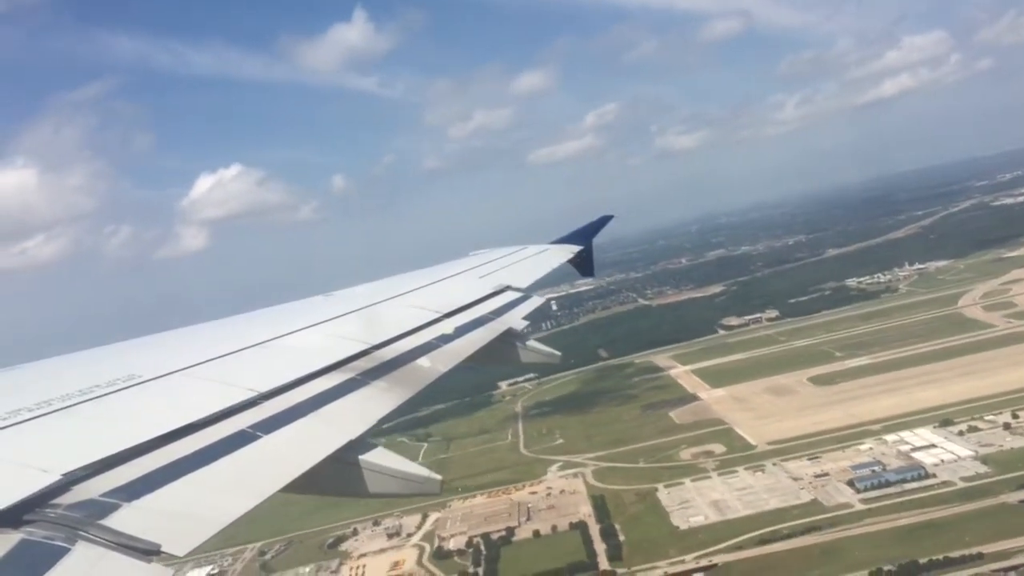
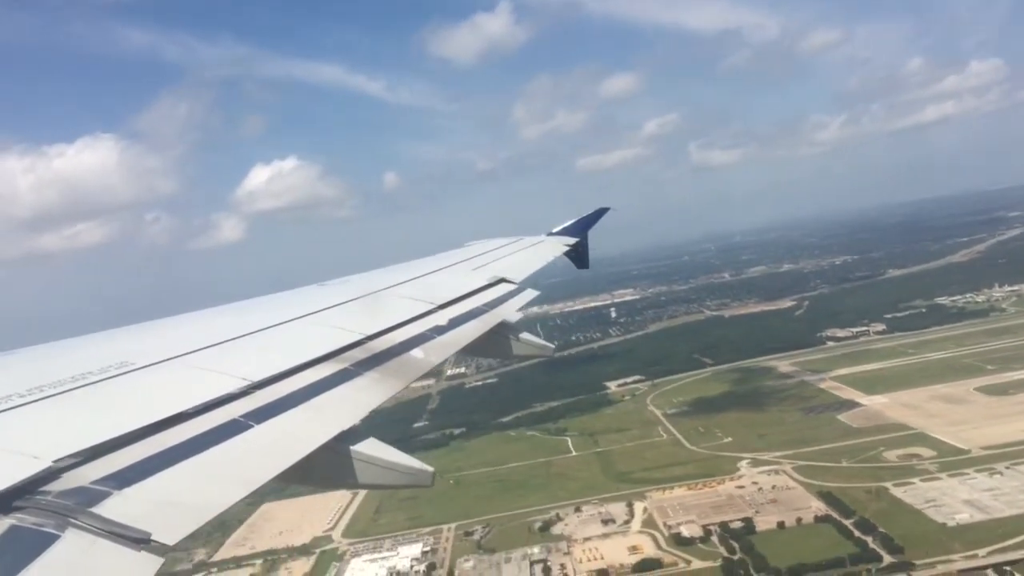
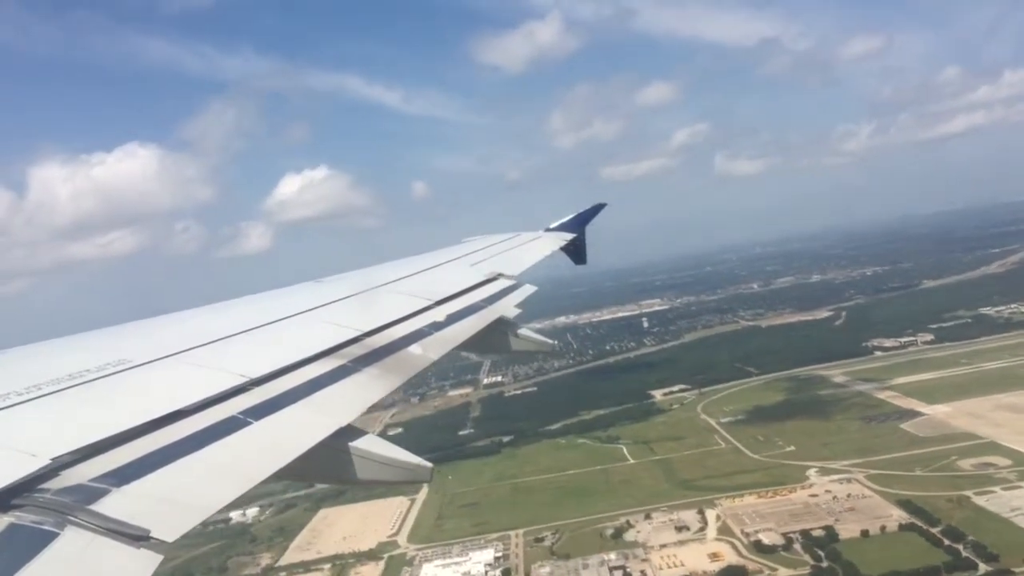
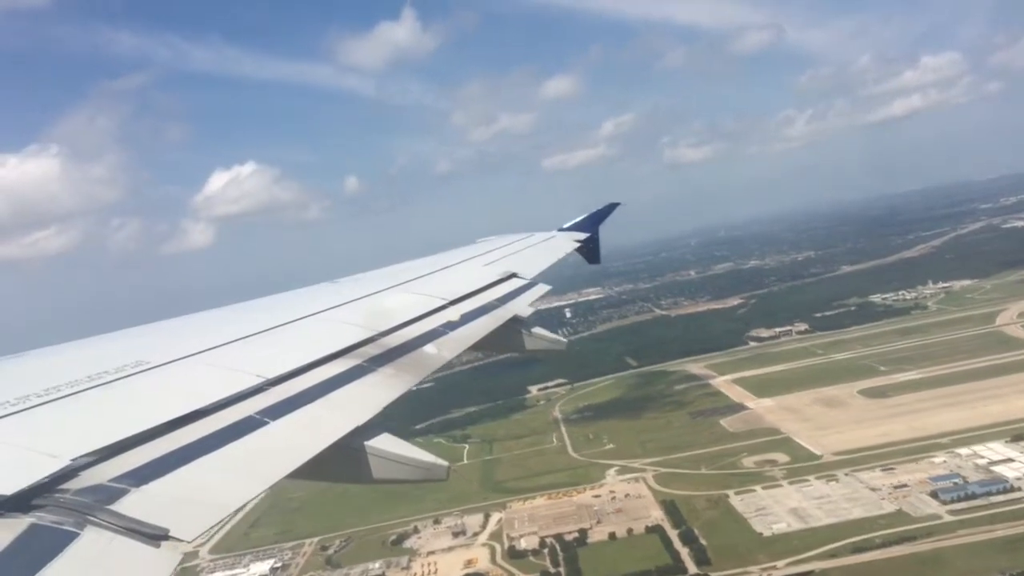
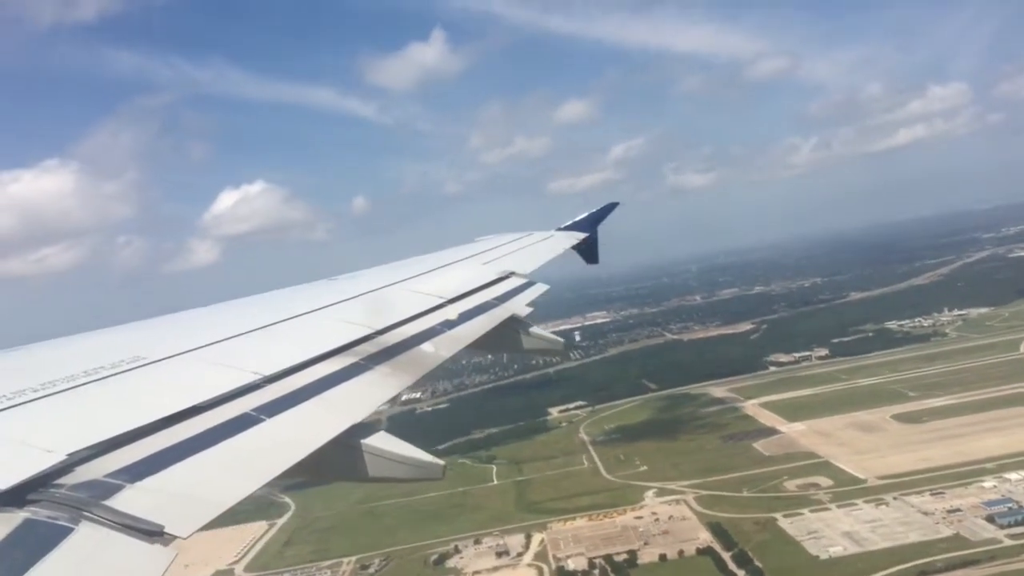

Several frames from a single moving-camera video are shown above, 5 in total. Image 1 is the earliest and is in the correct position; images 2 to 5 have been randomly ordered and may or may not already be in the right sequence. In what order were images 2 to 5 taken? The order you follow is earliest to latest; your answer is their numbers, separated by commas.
4, 5, 2, 3
